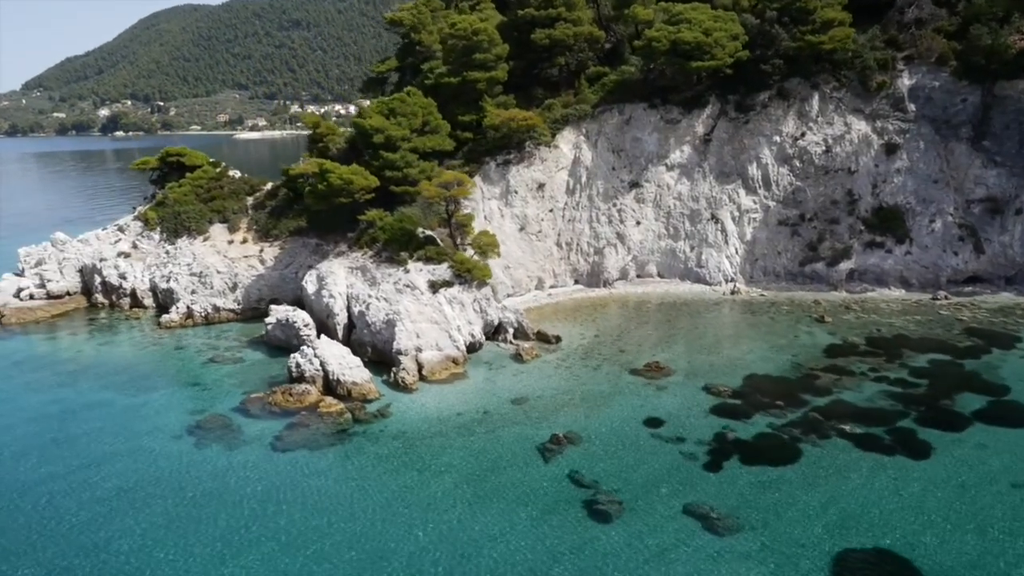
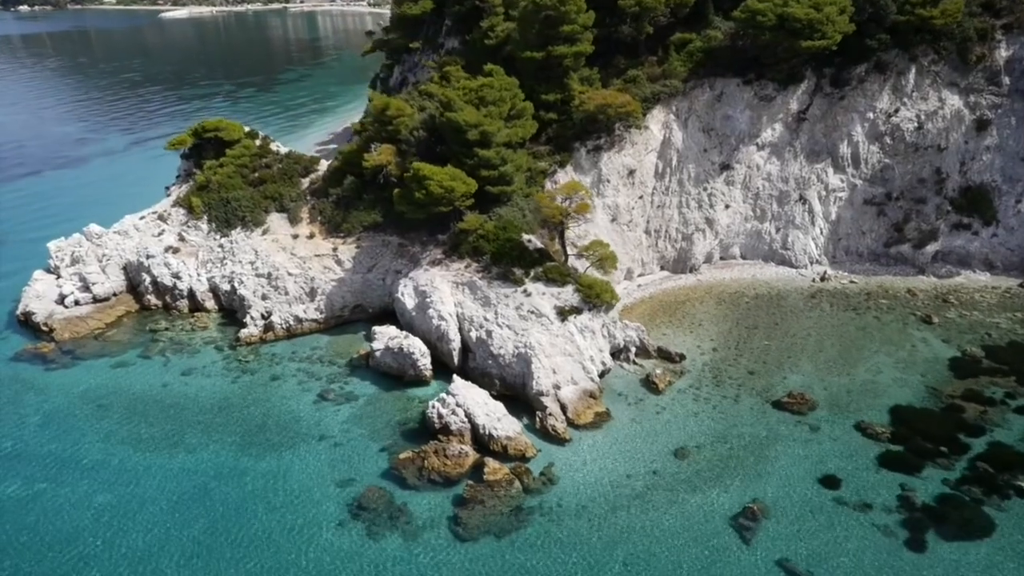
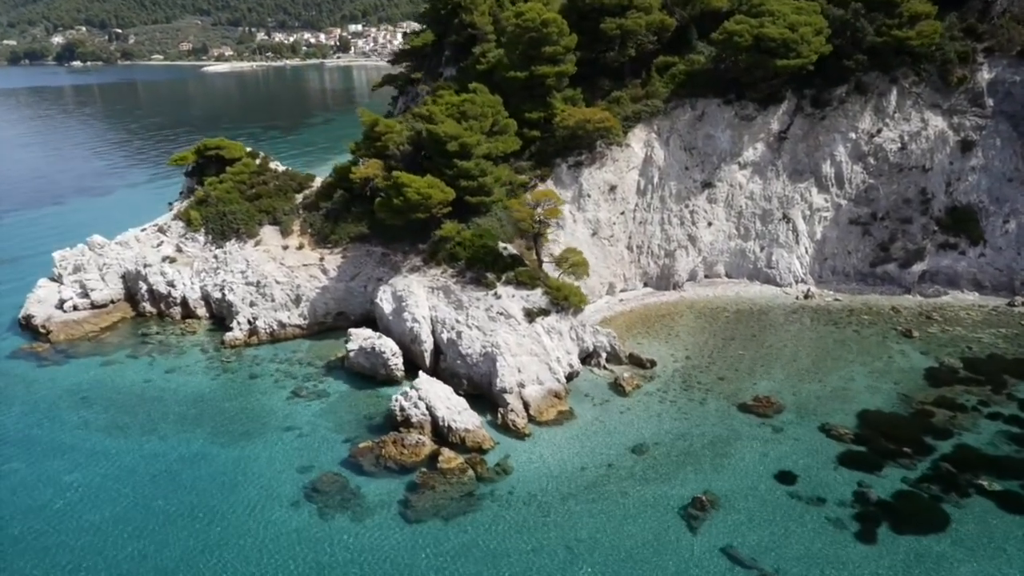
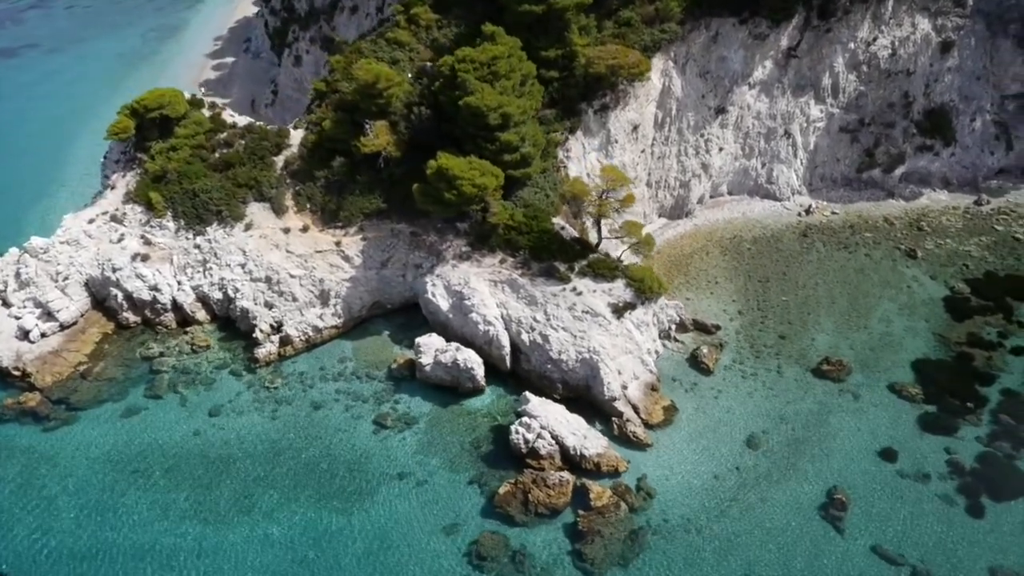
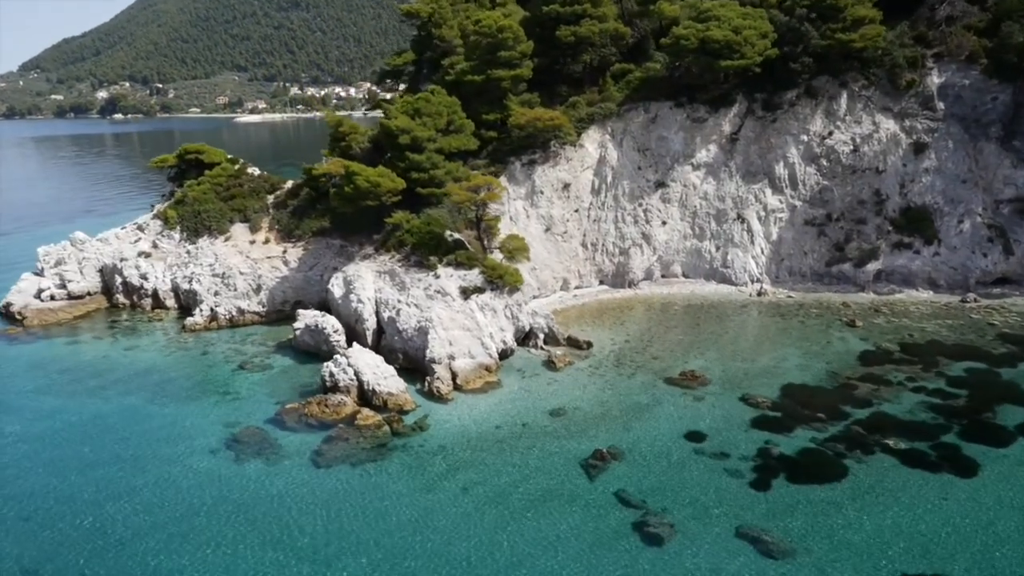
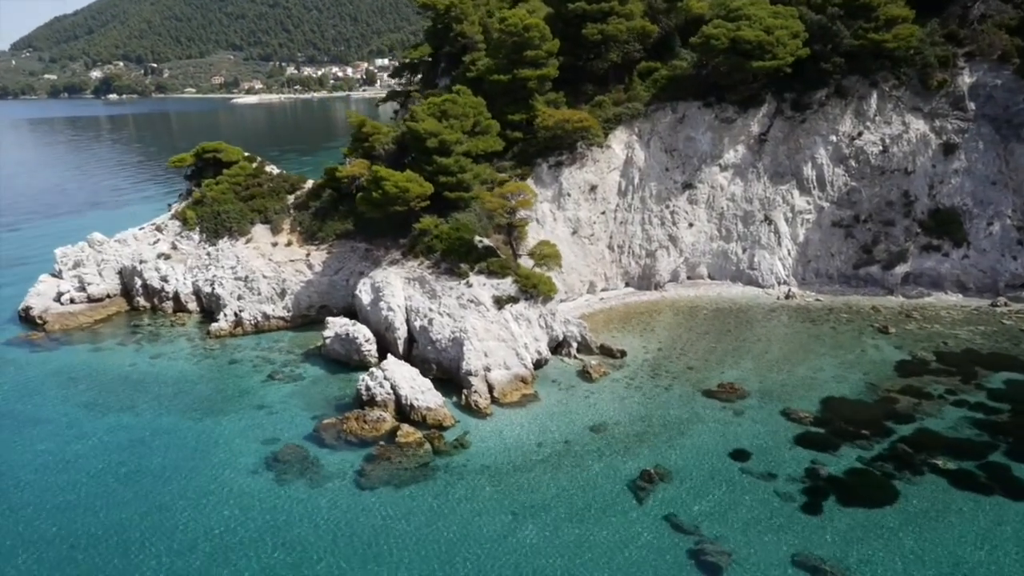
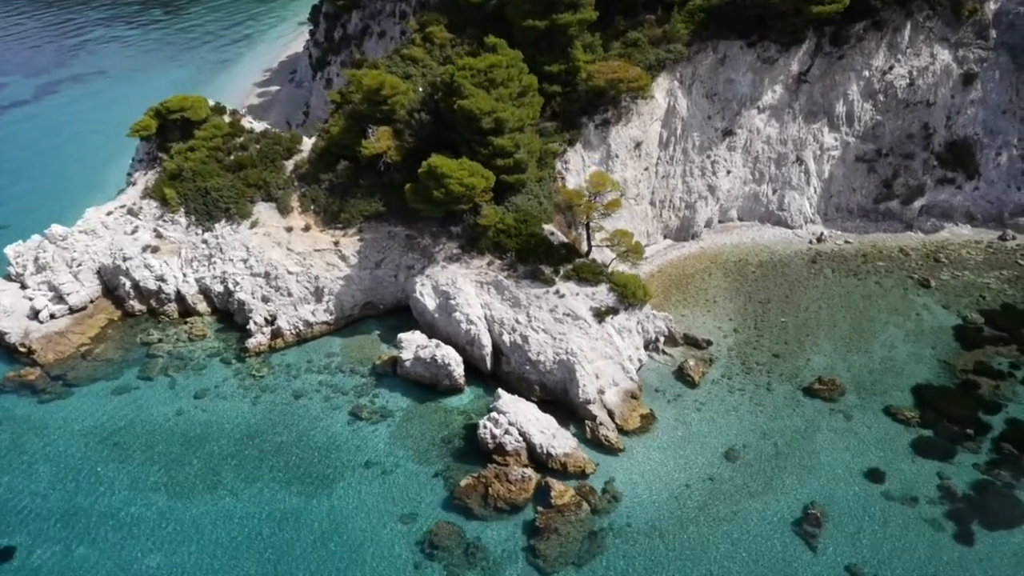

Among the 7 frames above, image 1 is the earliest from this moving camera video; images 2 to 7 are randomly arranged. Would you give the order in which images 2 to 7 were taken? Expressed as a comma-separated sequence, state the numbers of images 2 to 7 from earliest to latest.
5, 6, 3, 2, 7, 4
